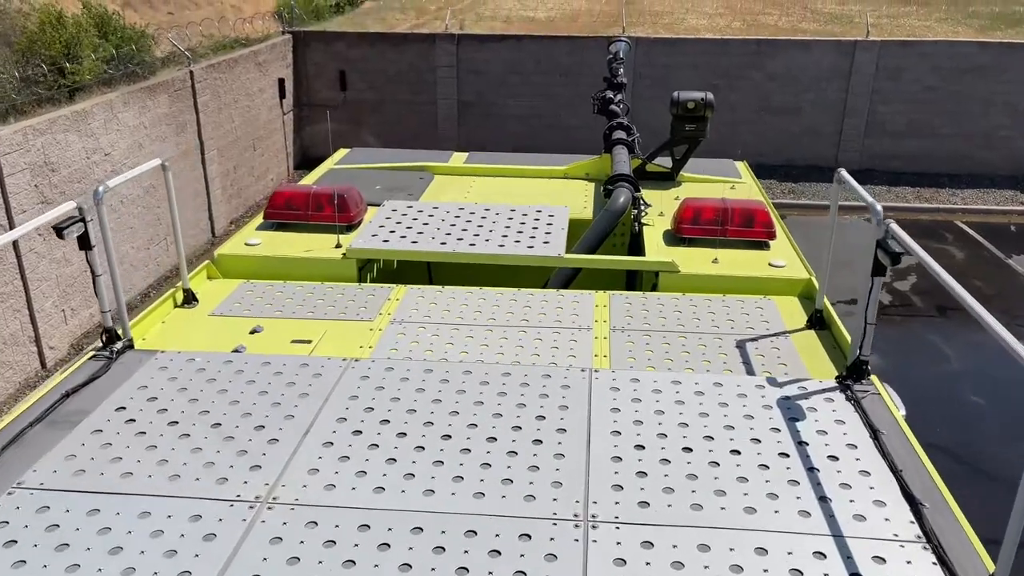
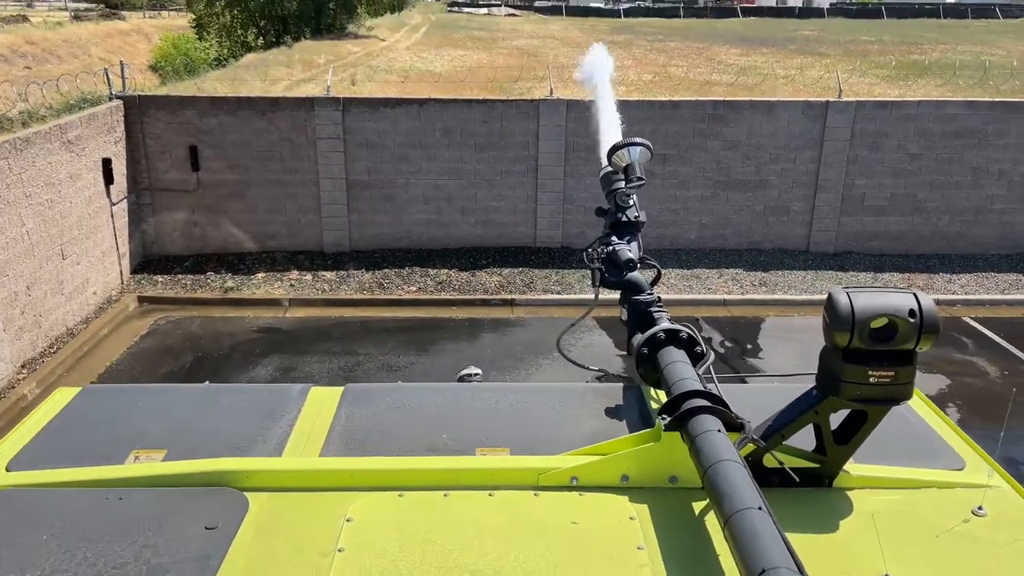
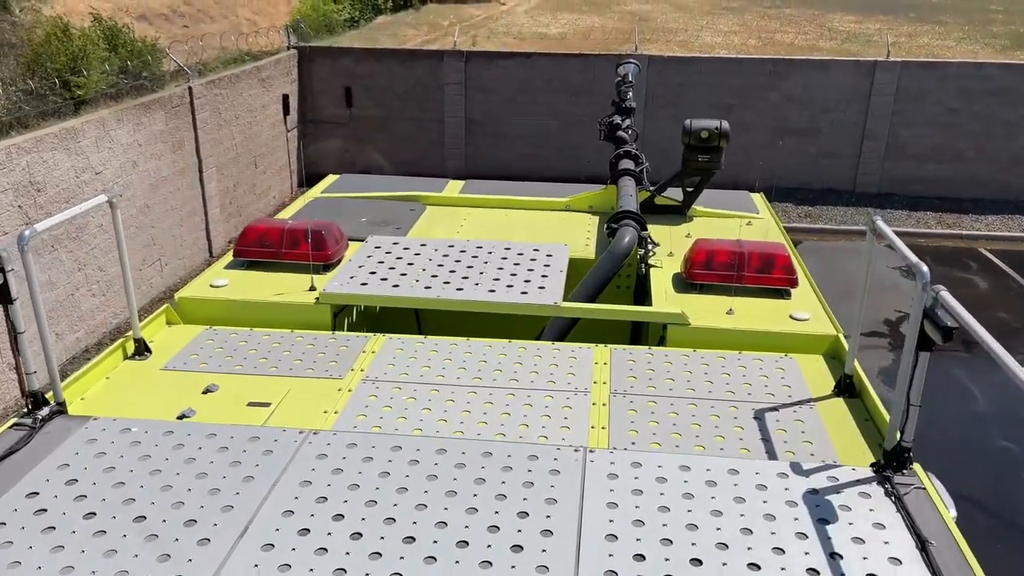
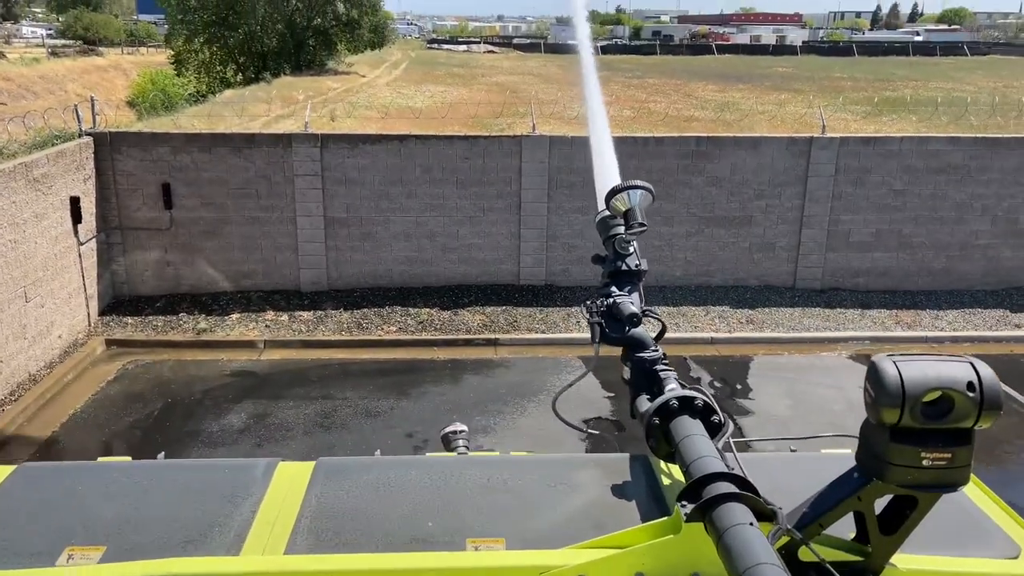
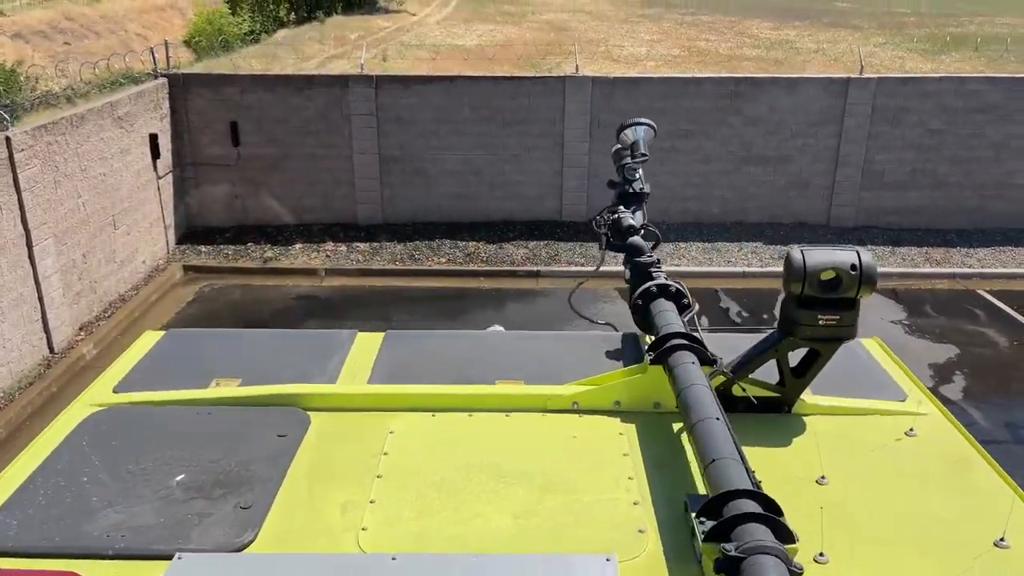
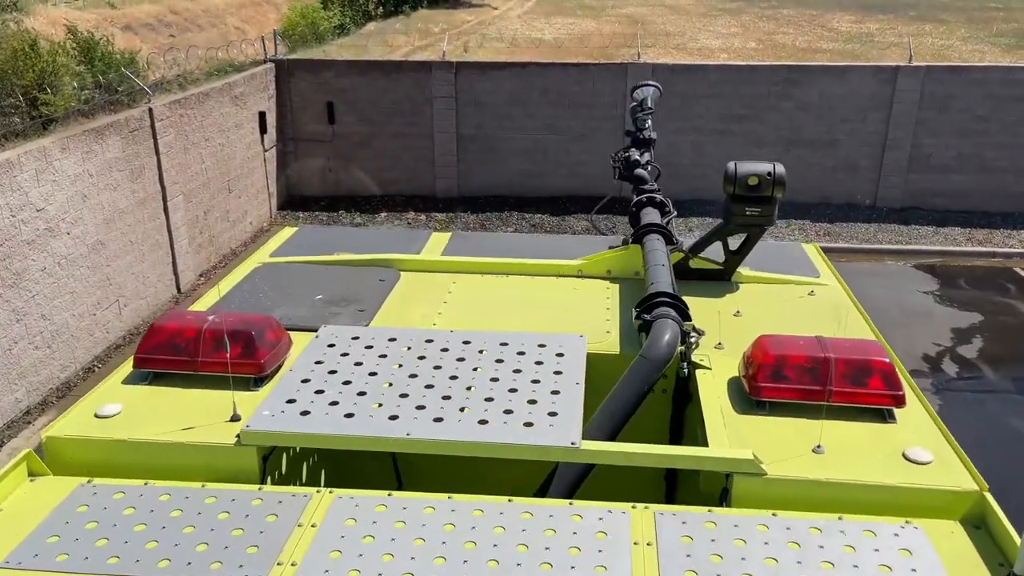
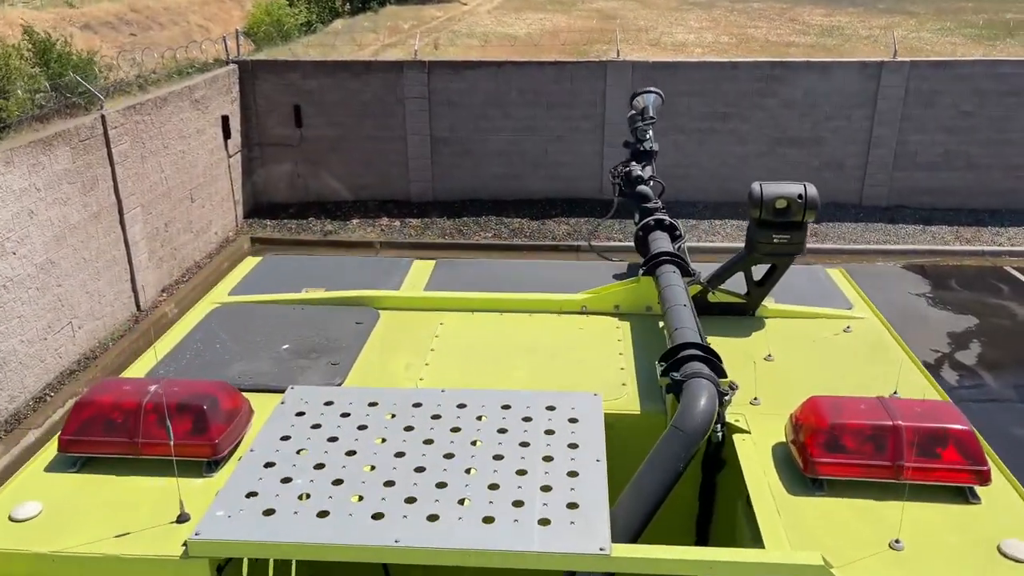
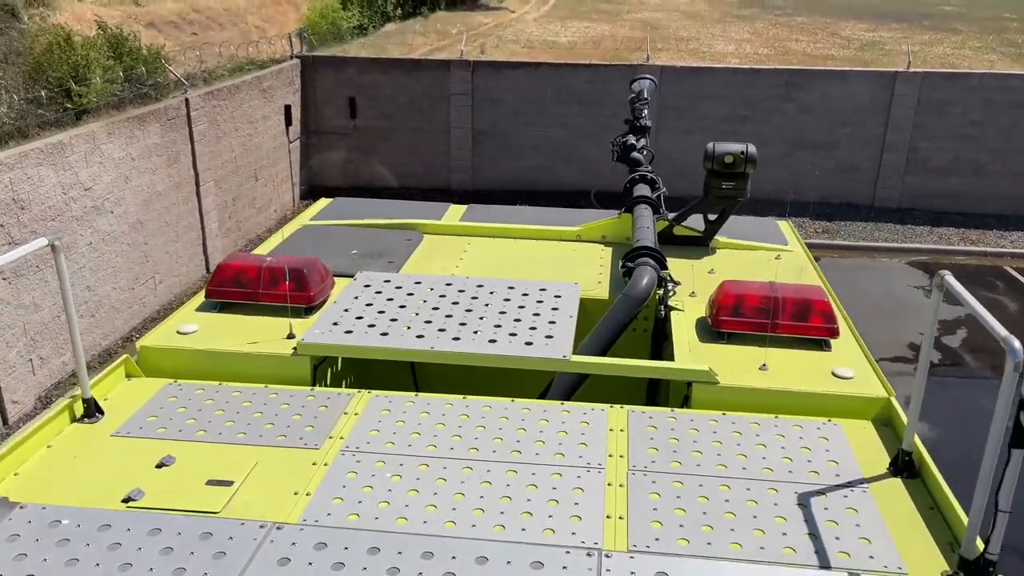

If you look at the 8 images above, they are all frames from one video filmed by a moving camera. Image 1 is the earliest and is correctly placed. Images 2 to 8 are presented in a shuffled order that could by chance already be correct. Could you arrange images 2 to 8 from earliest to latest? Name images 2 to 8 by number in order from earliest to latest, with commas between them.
3, 8, 6, 7, 5, 2, 4
